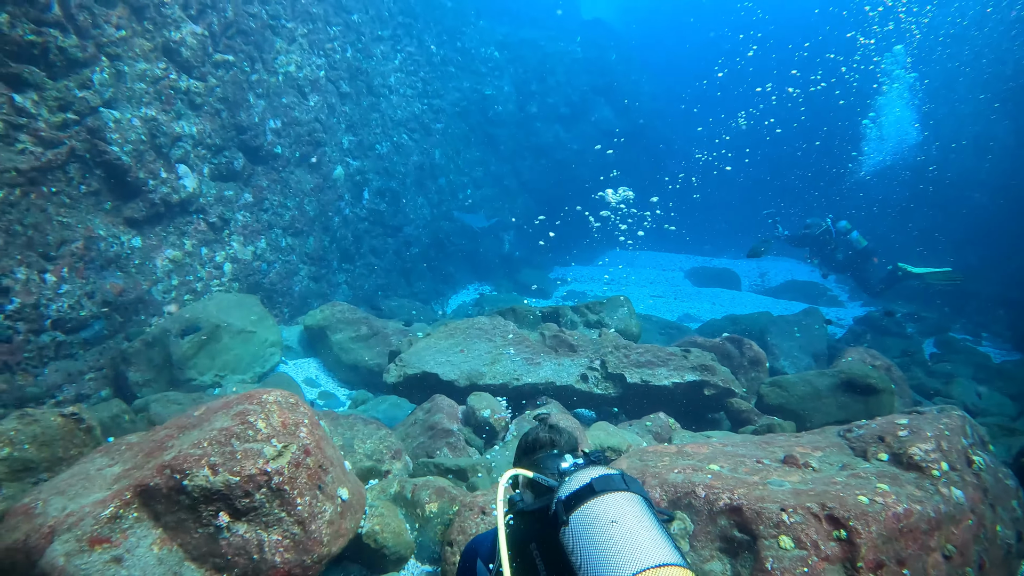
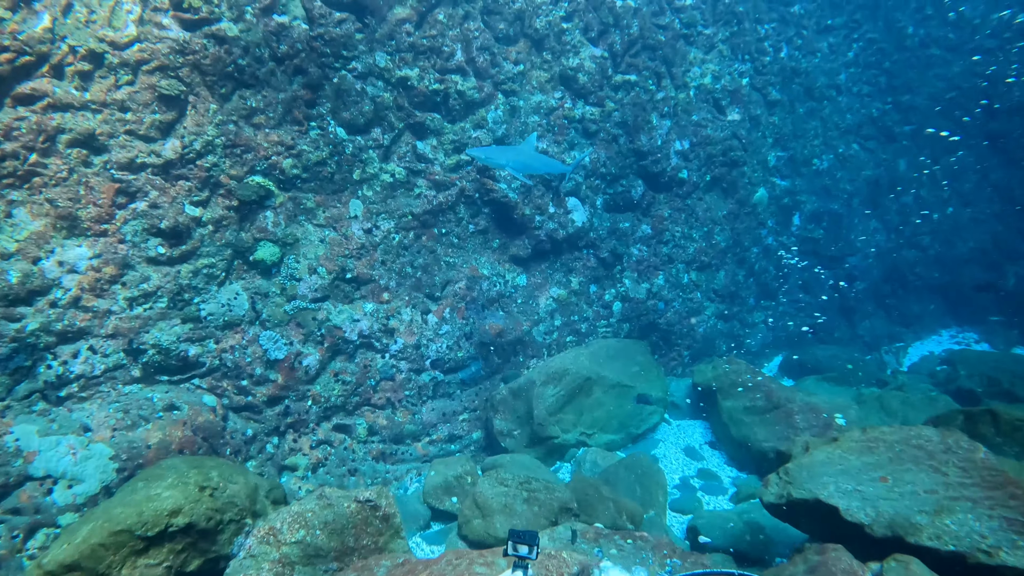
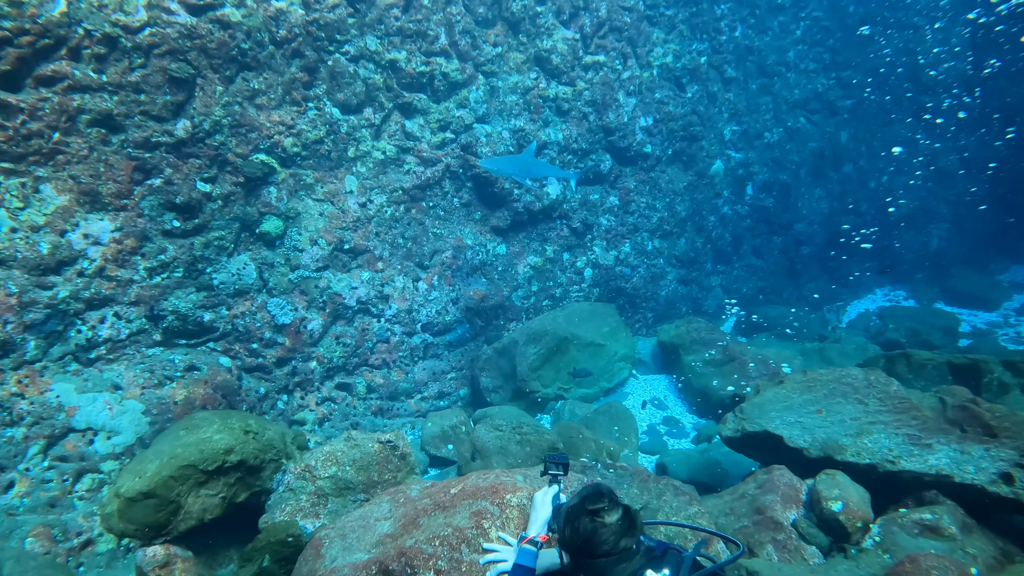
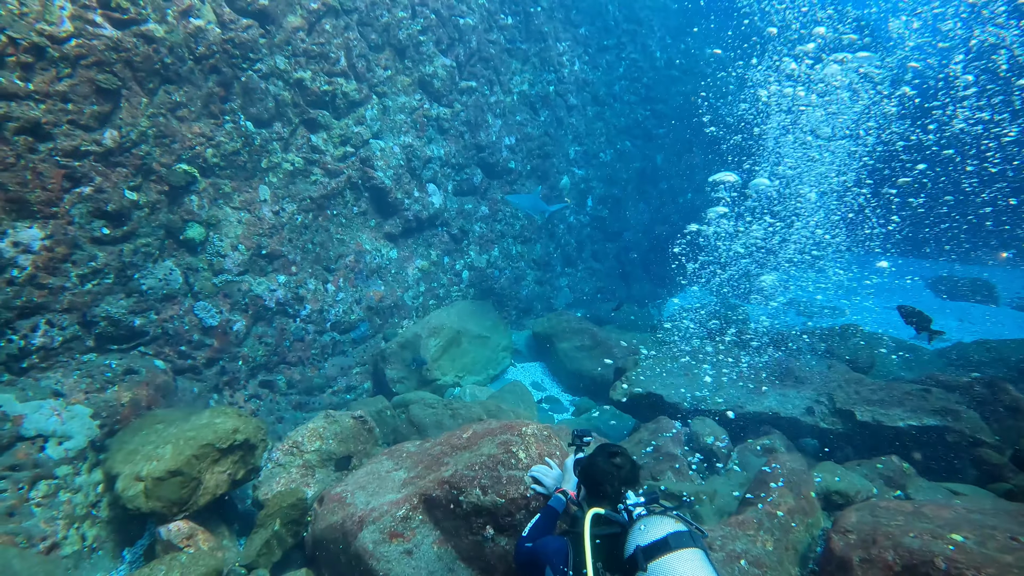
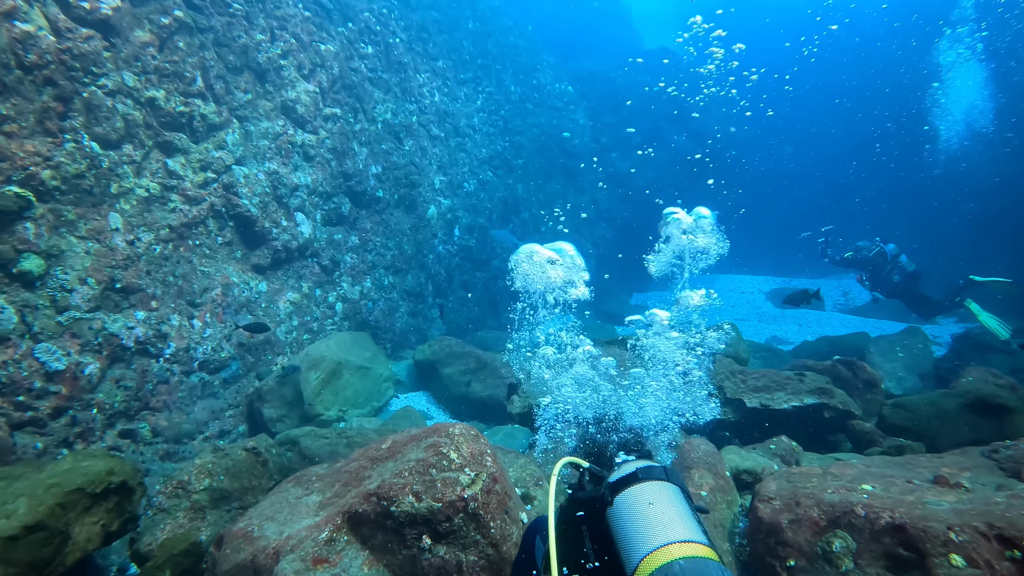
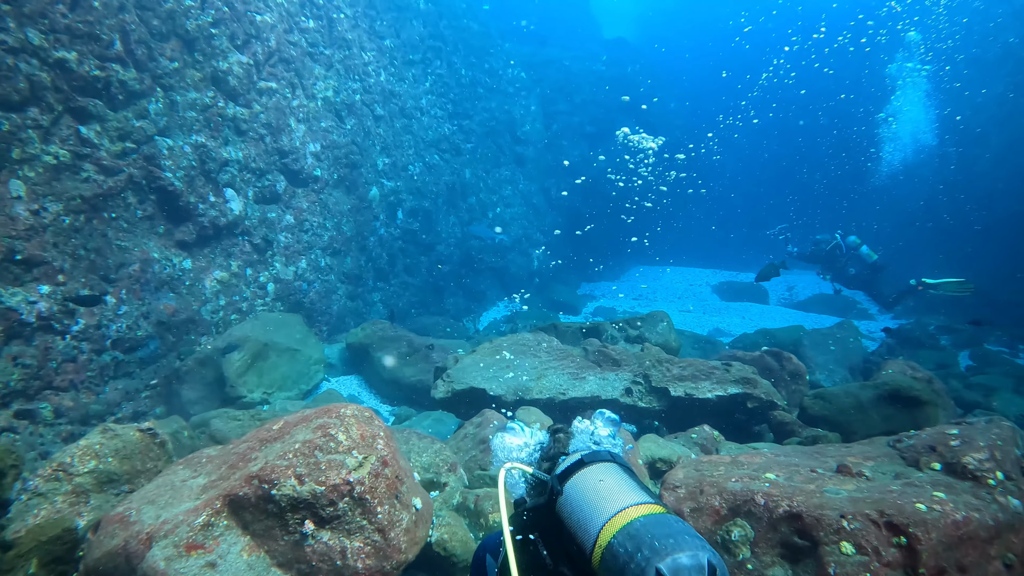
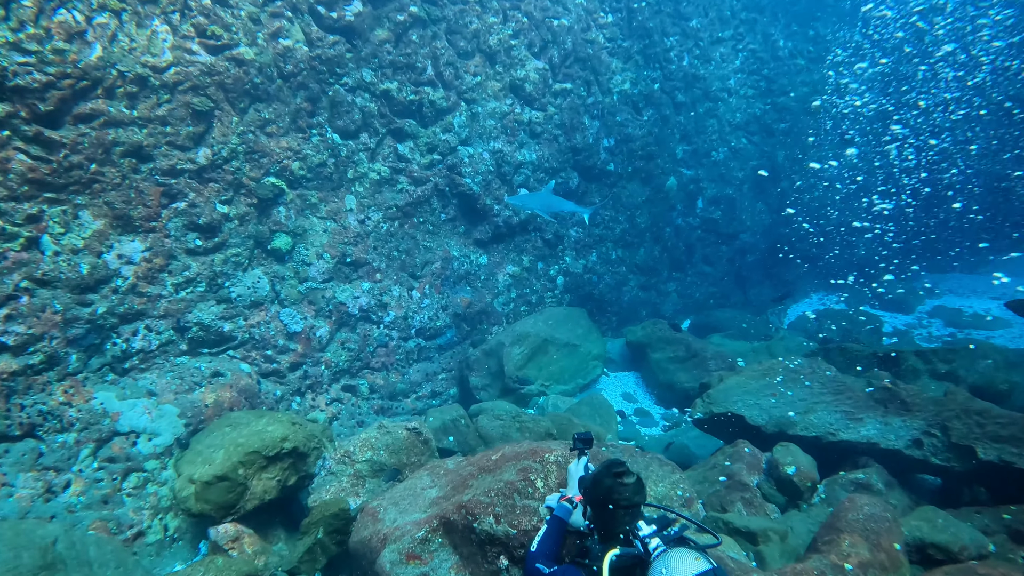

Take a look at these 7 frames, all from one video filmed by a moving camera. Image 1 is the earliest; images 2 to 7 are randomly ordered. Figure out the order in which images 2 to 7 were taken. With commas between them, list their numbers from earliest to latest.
6, 5, 4, 7, 3, 2
